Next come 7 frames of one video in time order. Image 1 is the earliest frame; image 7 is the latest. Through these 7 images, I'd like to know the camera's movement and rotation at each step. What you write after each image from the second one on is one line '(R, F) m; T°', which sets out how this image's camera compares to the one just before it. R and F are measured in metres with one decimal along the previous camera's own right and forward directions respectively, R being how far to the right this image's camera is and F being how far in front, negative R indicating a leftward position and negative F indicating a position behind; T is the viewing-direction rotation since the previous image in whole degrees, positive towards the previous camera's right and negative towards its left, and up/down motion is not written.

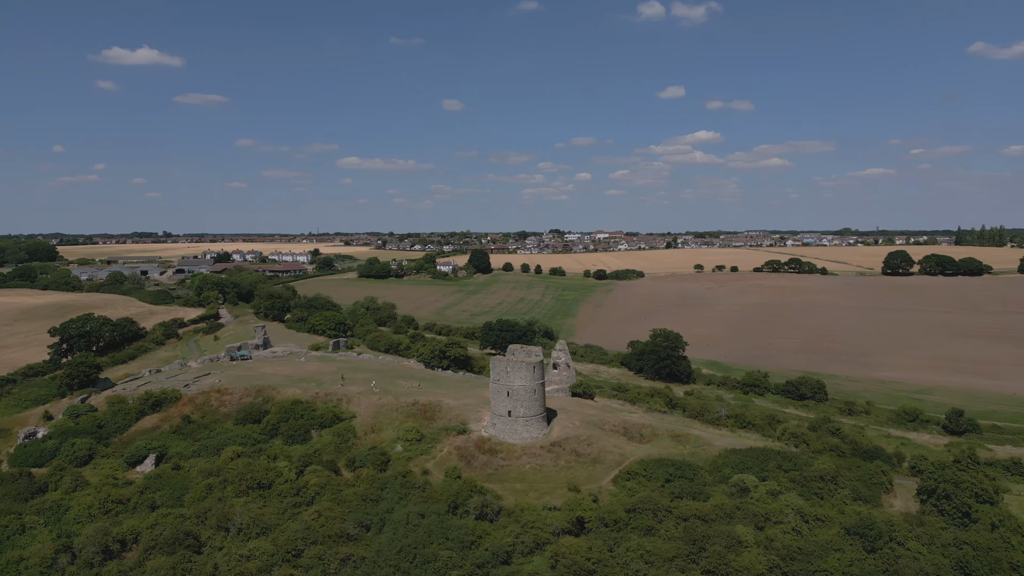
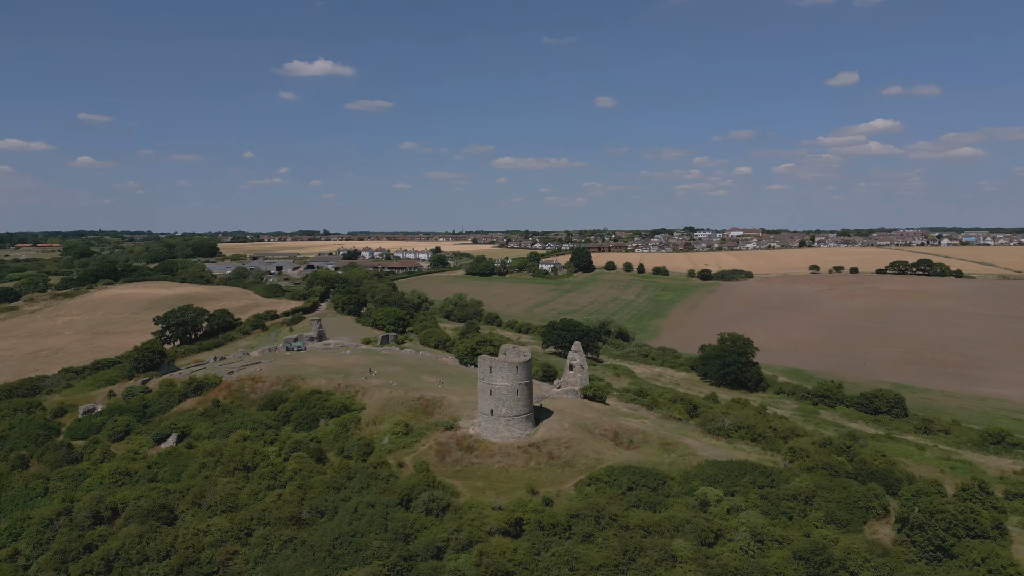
(+6.5, +0.4) m; -12°
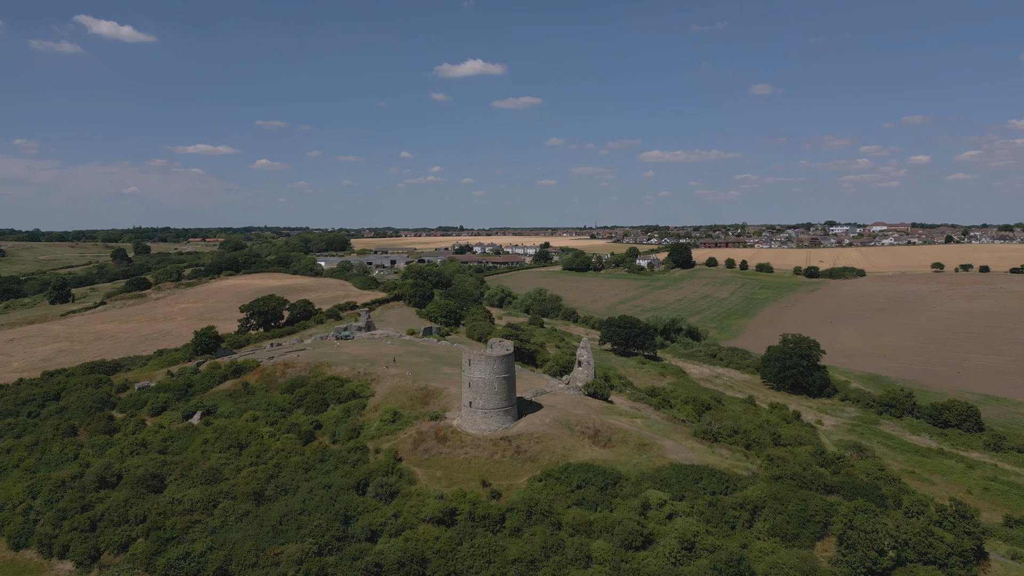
(+6.5, +0.5) m; -11°
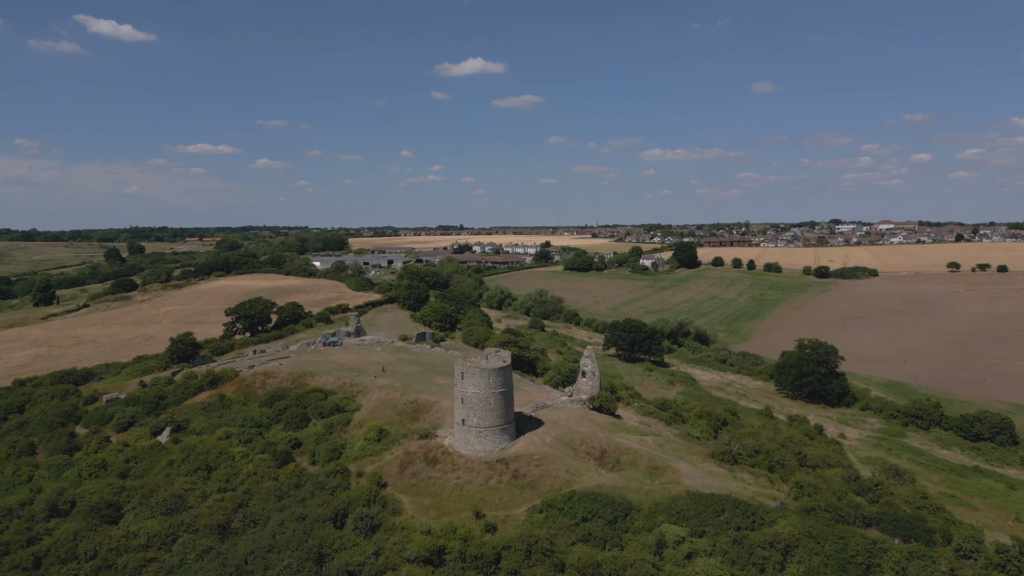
(+0.1, +2.9) m; 0°
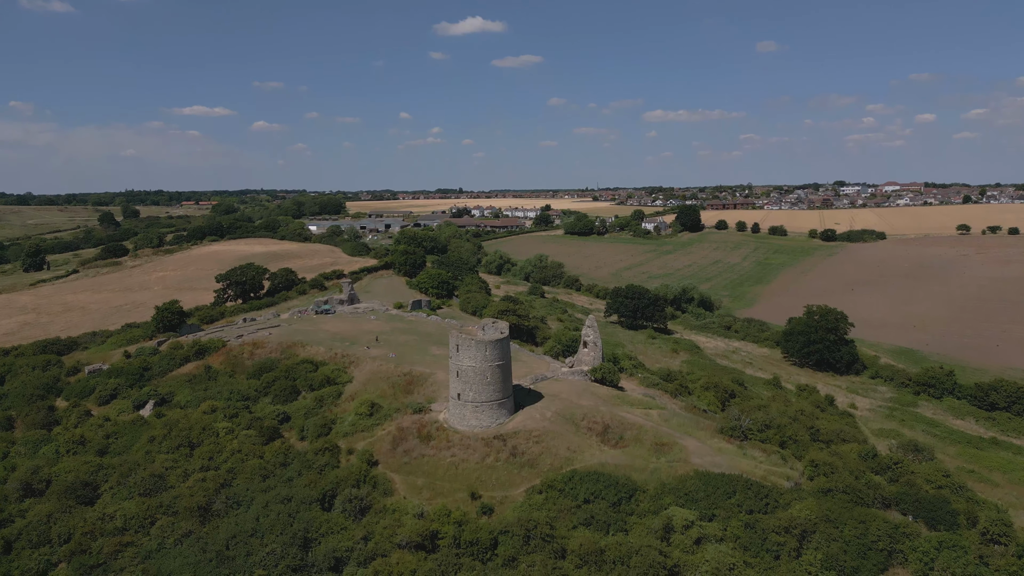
(+0.1, +1.6) m; 0°
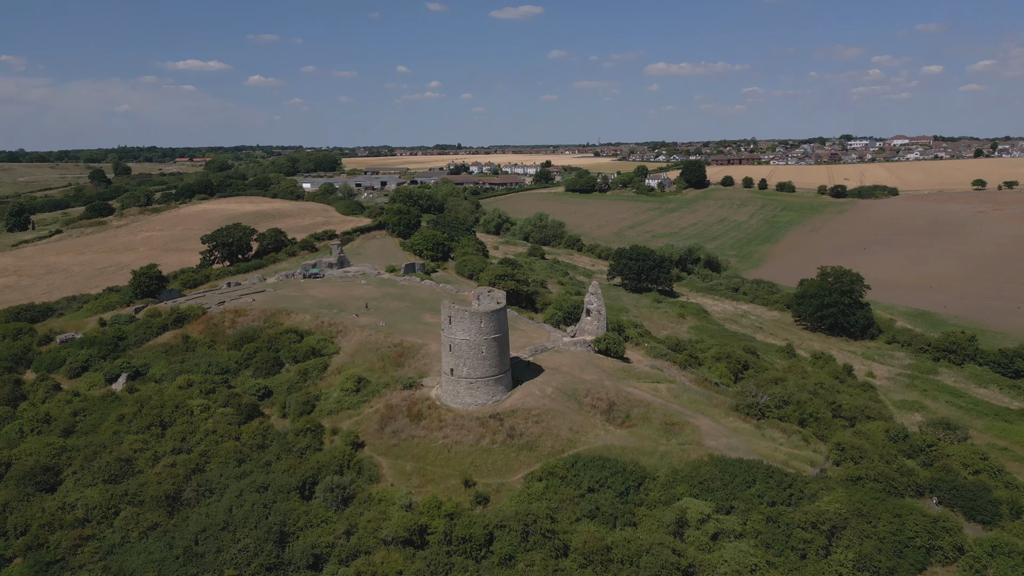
(+0.1, +2.2) m; 0°
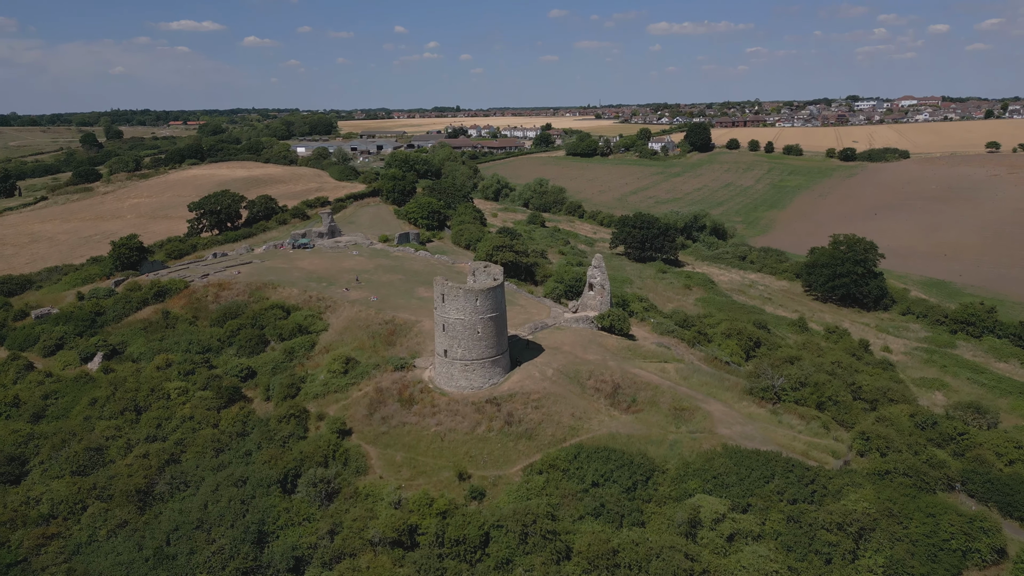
(+0.1, +1.7) m; 0°
